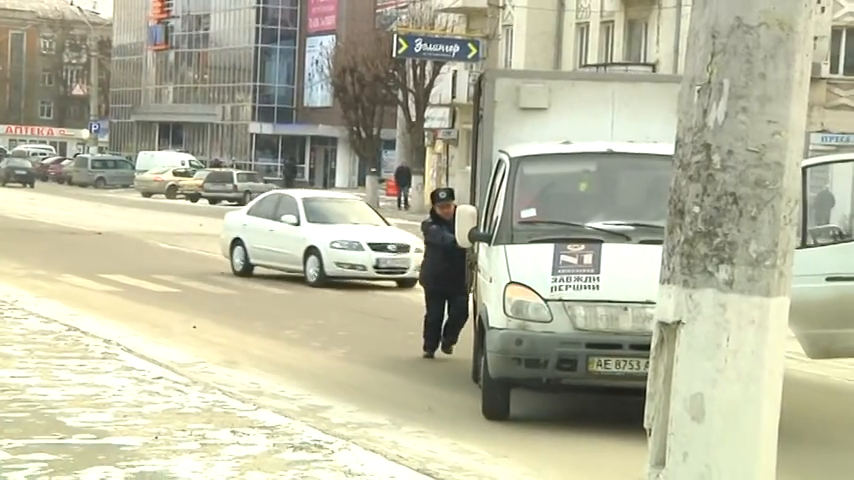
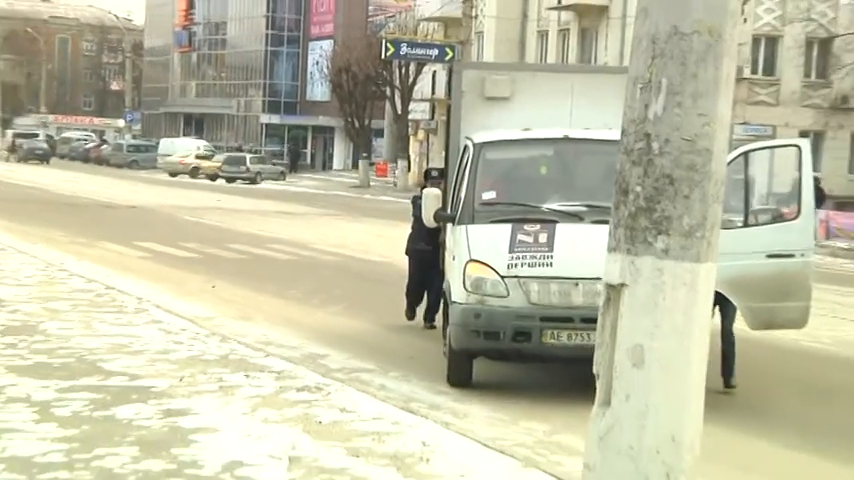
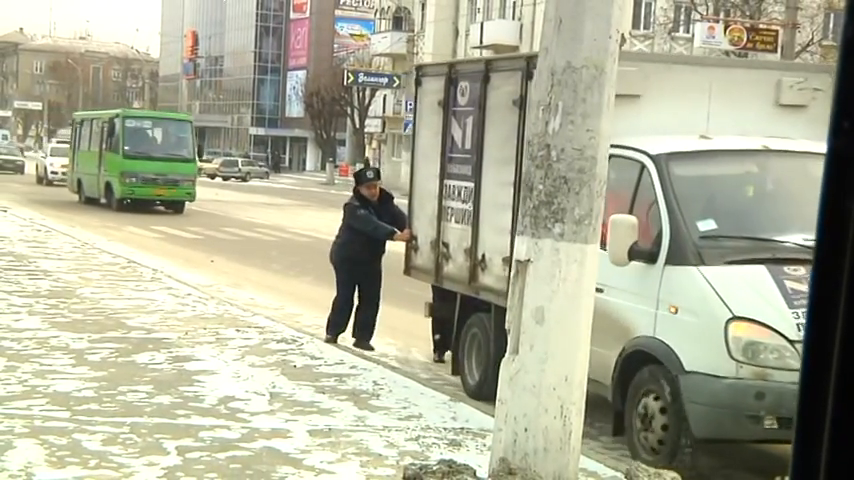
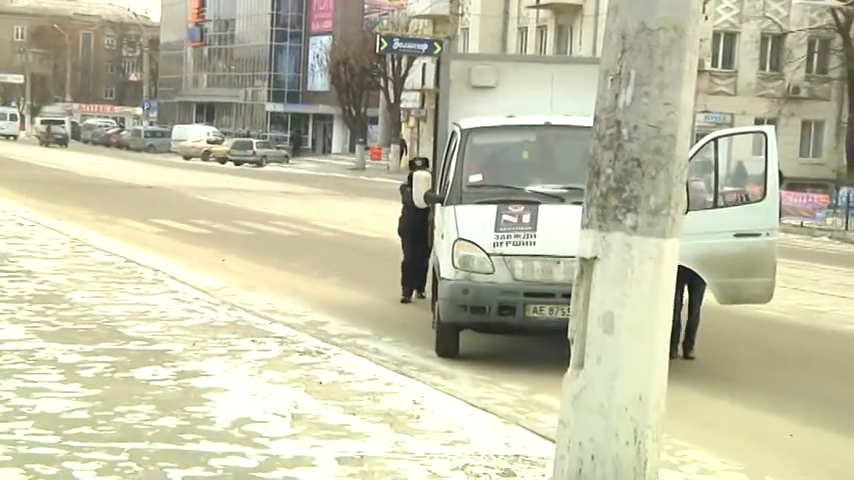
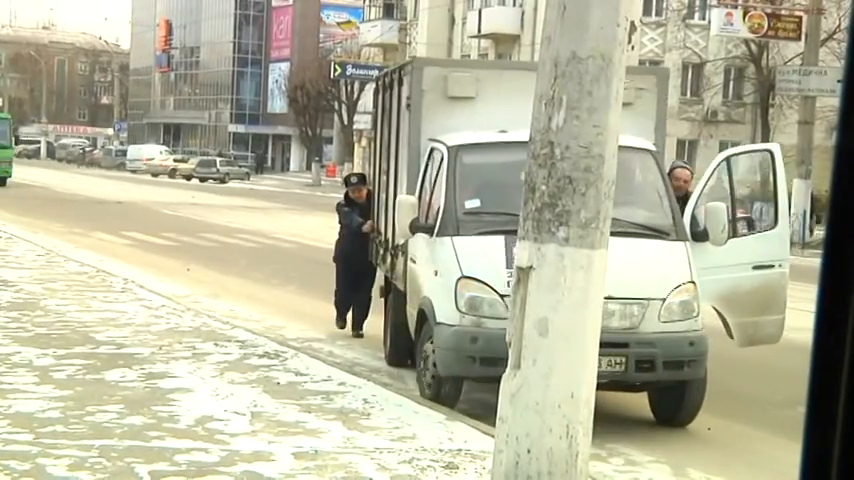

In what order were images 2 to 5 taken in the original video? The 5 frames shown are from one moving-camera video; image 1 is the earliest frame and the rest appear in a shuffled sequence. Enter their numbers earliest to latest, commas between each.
2, 4, 5, 3
